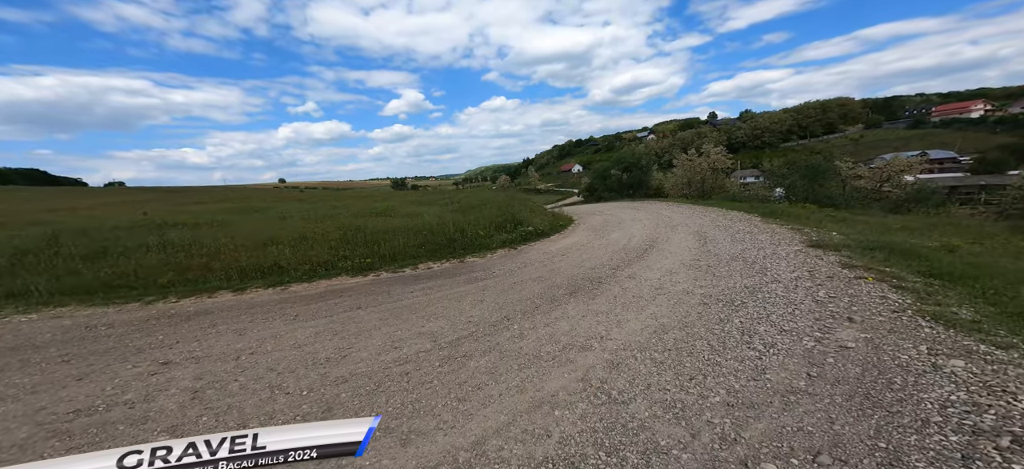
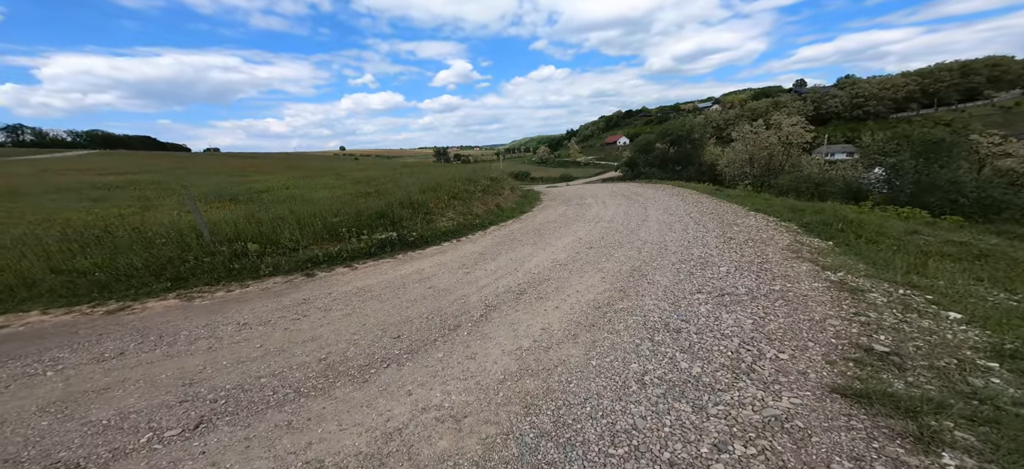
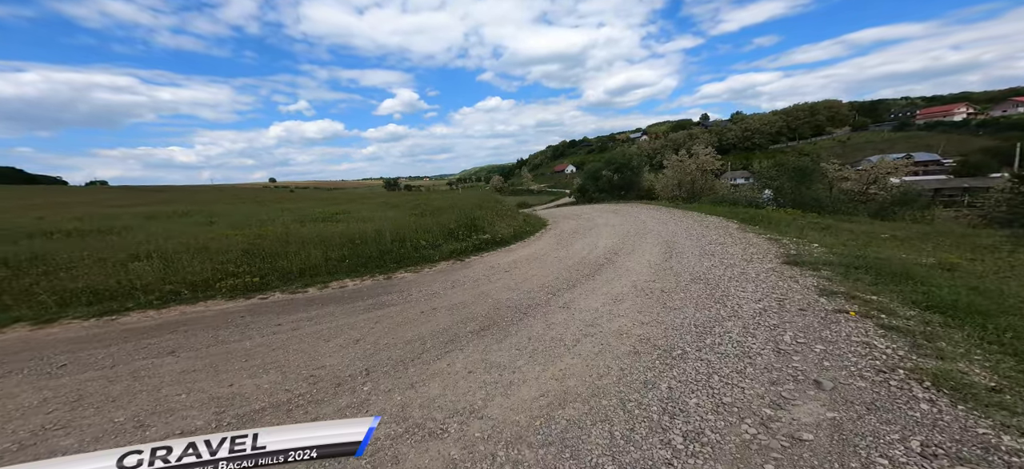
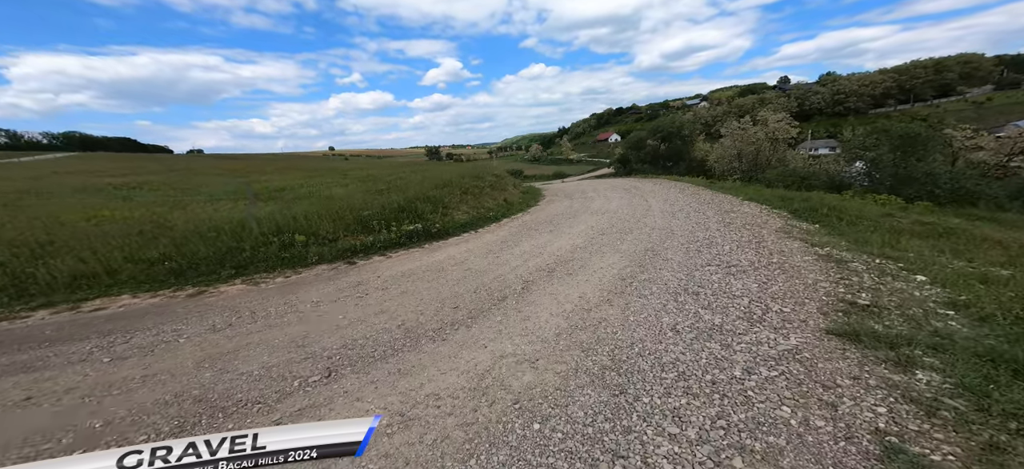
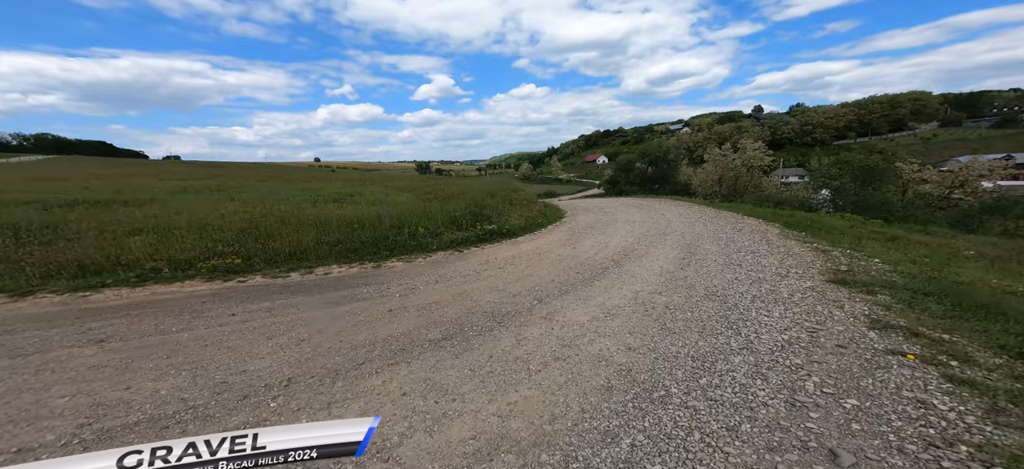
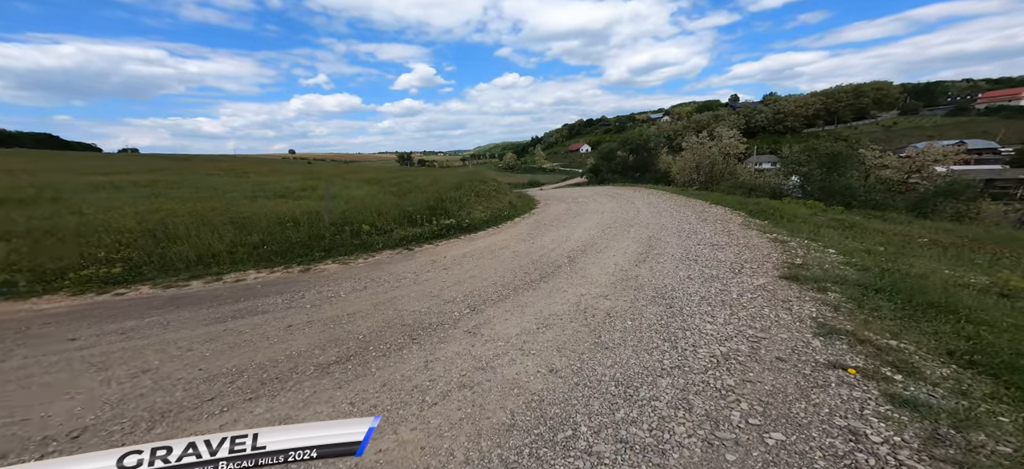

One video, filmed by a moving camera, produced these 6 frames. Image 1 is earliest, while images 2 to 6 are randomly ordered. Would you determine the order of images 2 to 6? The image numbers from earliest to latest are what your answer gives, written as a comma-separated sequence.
3, 5, 6, 4, 2
